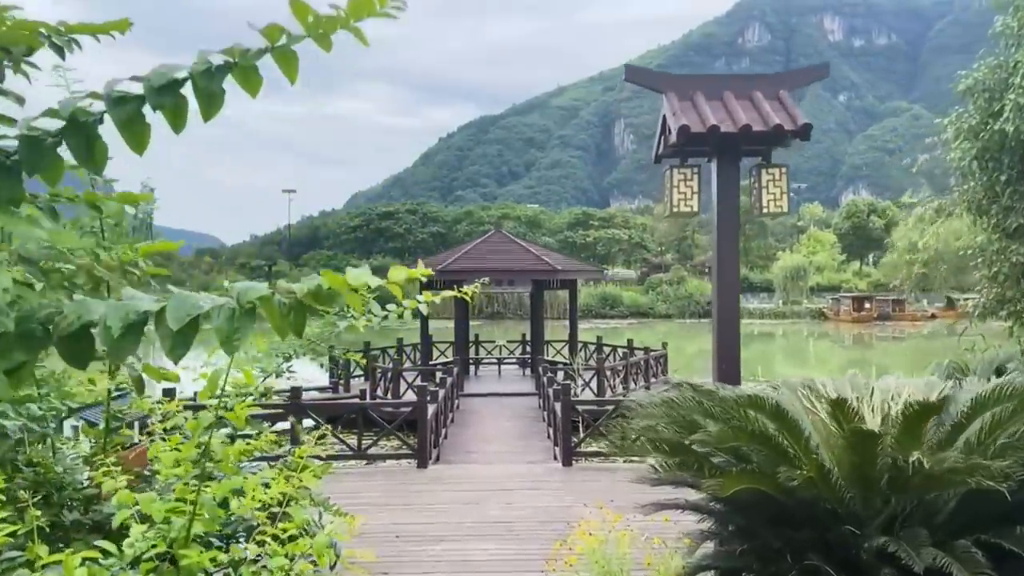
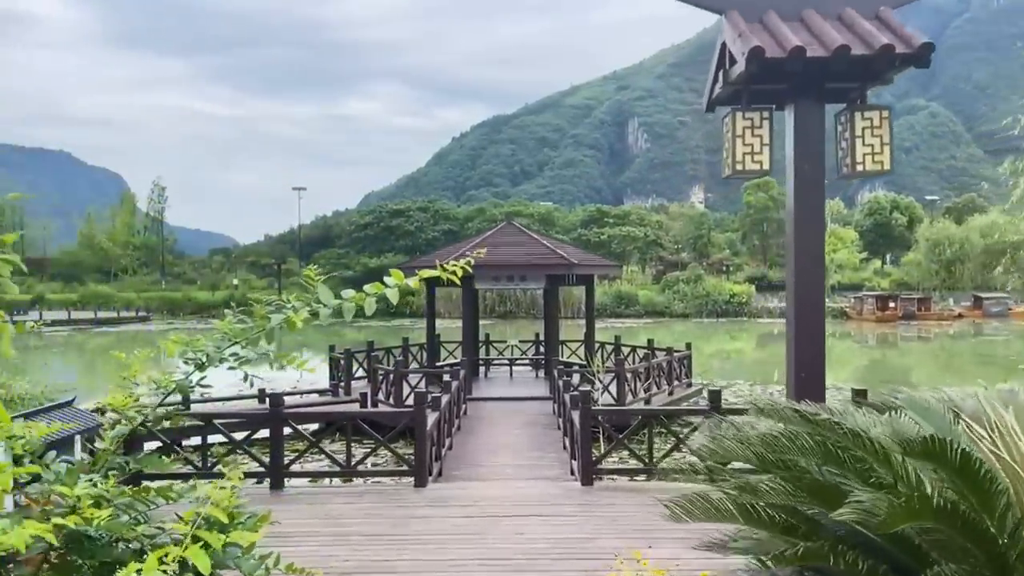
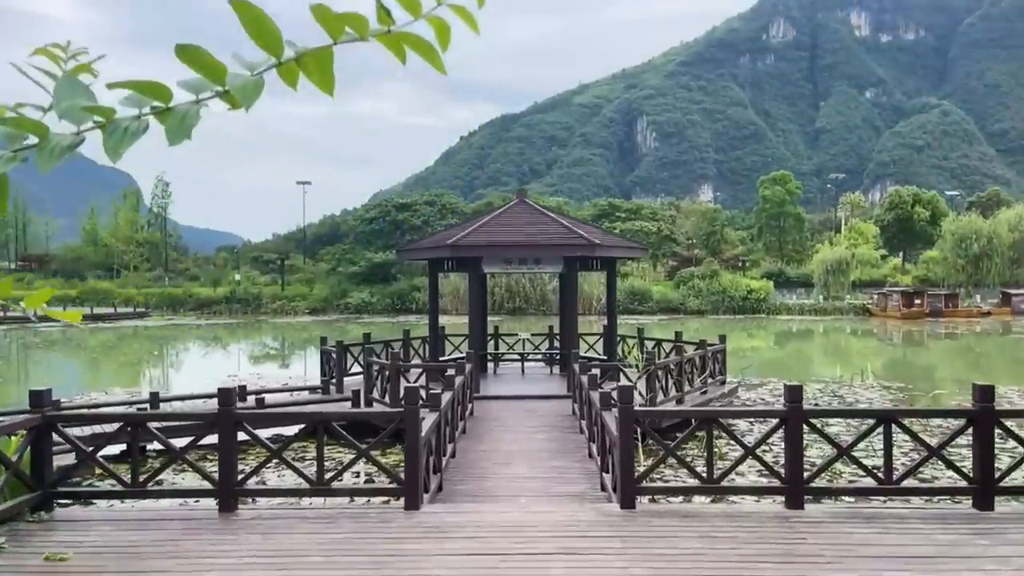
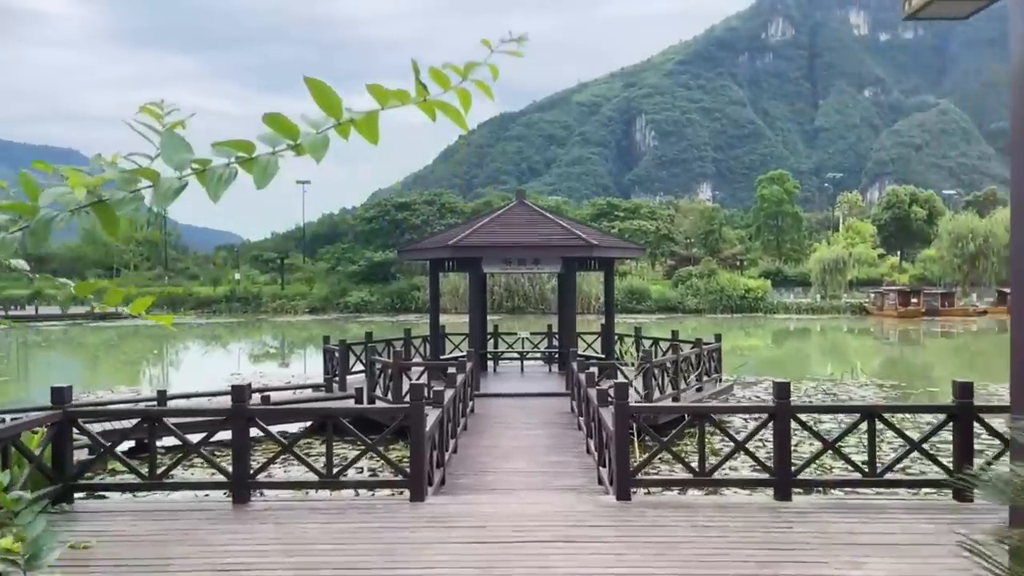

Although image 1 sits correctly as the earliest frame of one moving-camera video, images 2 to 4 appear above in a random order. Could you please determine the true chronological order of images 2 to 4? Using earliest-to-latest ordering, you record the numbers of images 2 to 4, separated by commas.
2, 4, 3
